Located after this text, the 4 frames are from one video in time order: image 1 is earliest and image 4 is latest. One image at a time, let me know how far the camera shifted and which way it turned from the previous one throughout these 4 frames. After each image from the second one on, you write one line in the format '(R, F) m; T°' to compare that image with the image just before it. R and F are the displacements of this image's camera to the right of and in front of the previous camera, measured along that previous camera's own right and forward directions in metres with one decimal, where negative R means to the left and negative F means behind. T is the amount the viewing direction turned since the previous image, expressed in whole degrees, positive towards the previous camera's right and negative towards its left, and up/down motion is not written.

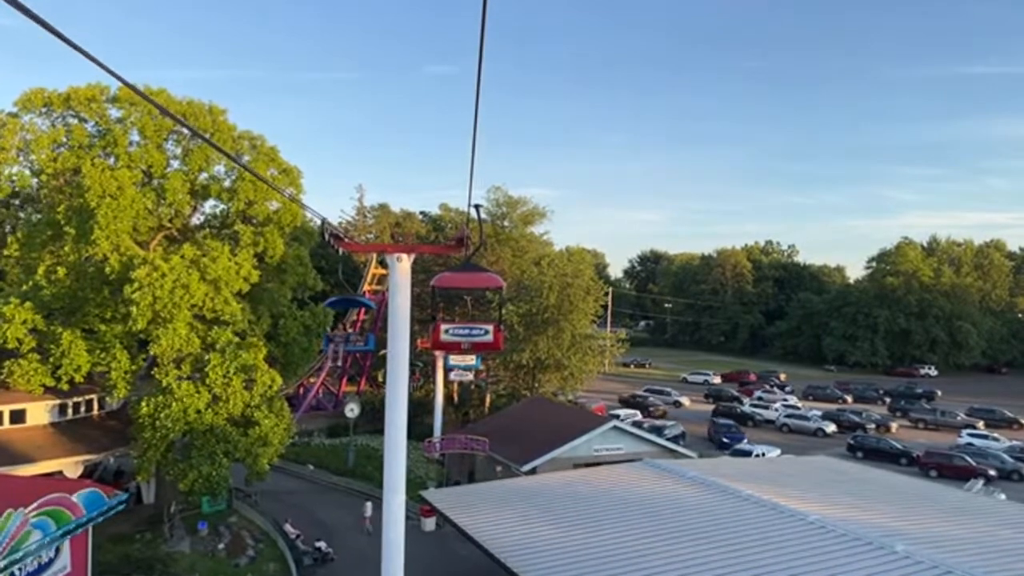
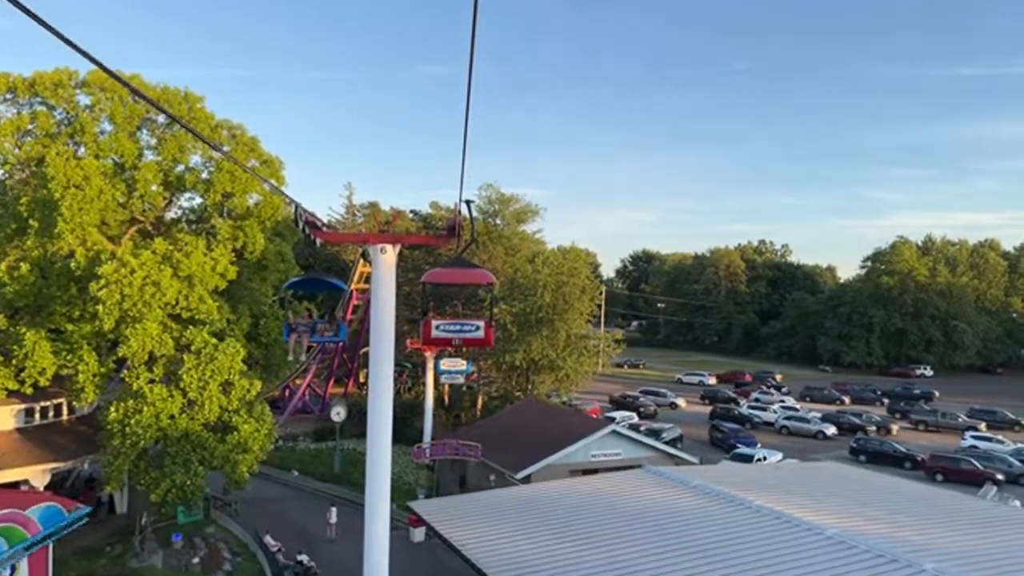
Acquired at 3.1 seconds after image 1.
(-0.1, +1.1) m; +1°
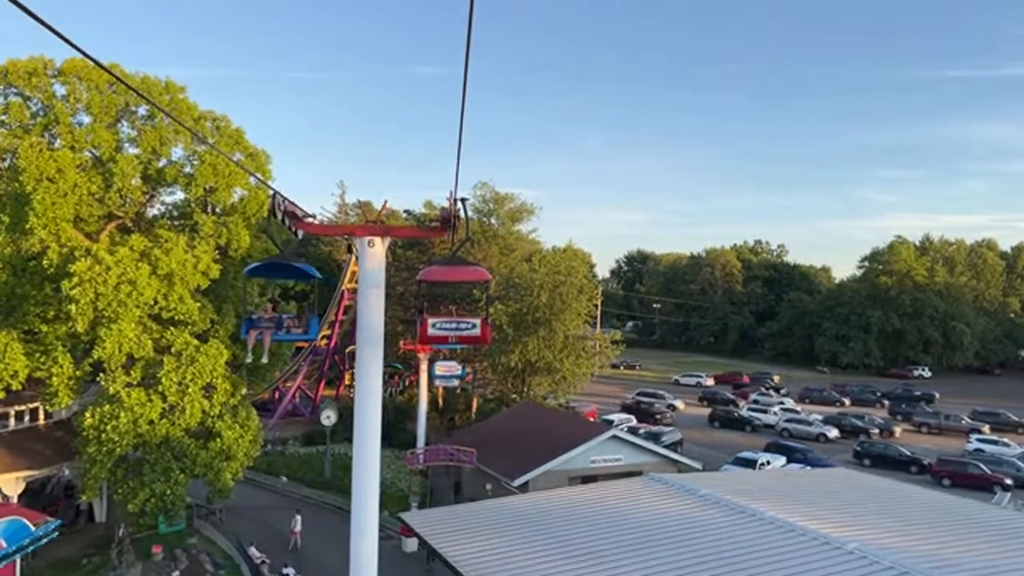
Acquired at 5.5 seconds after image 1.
(-0.1, +0.9) m; 0°
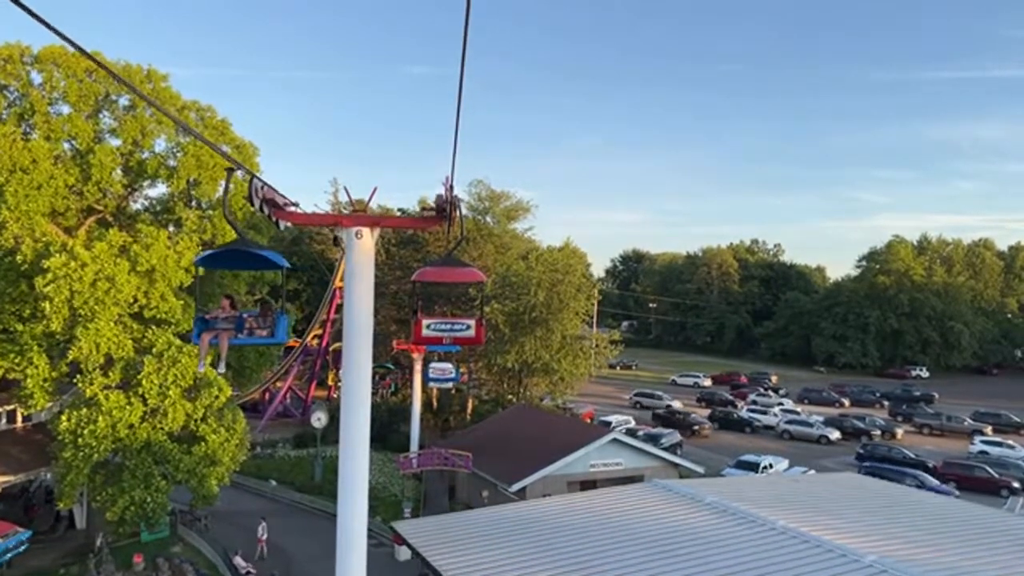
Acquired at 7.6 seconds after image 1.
(-0.1, +0.7) m; 0°
